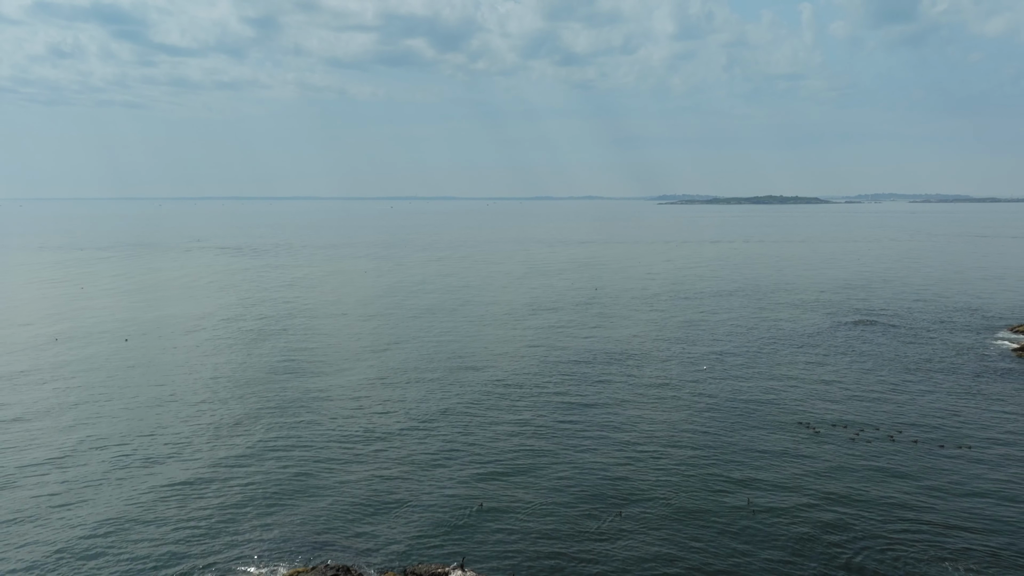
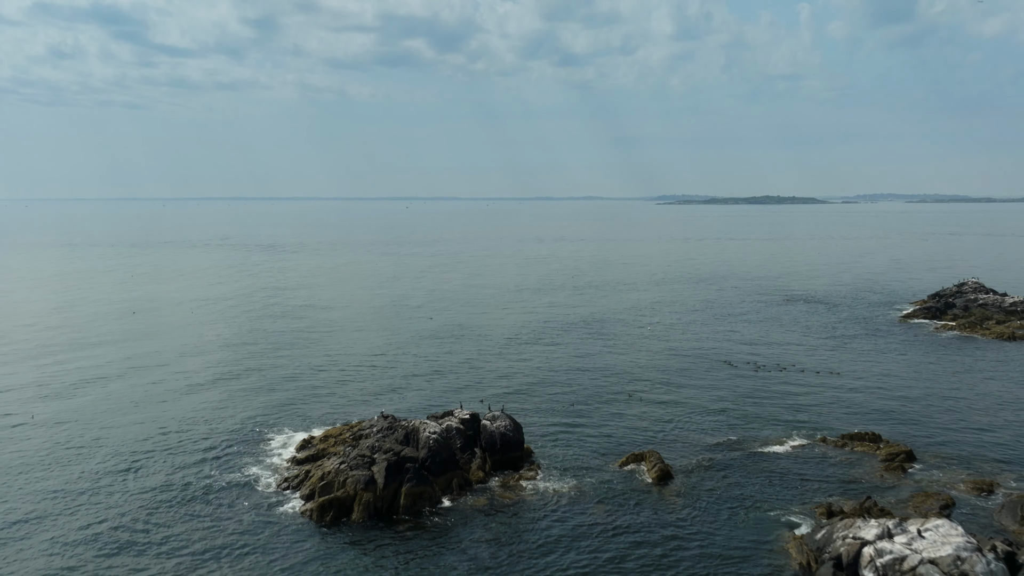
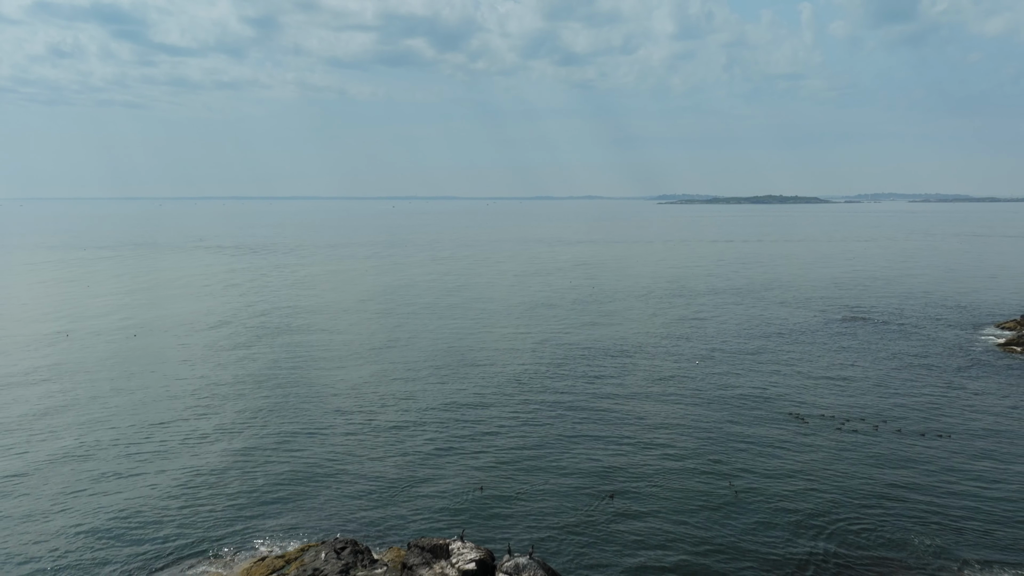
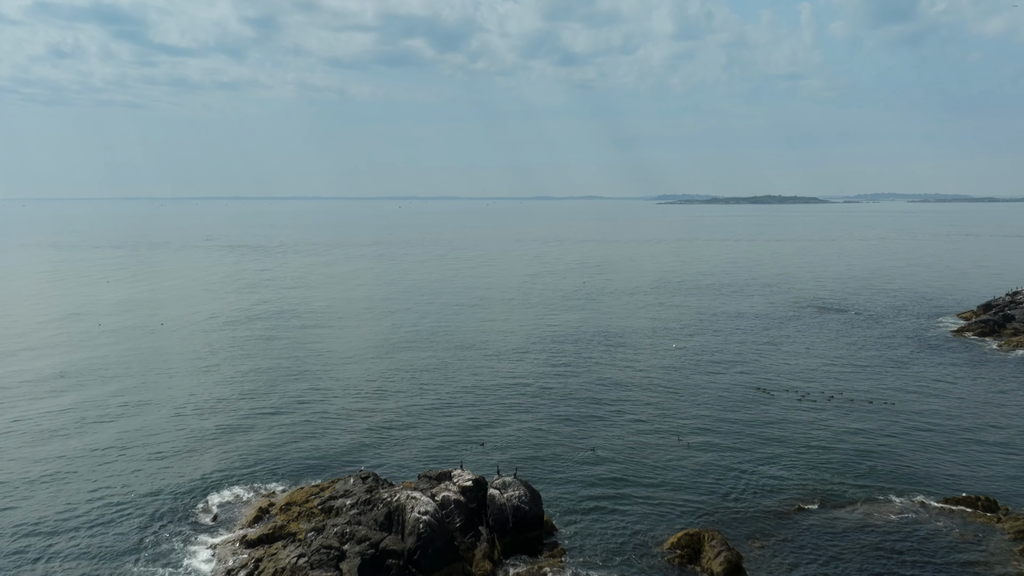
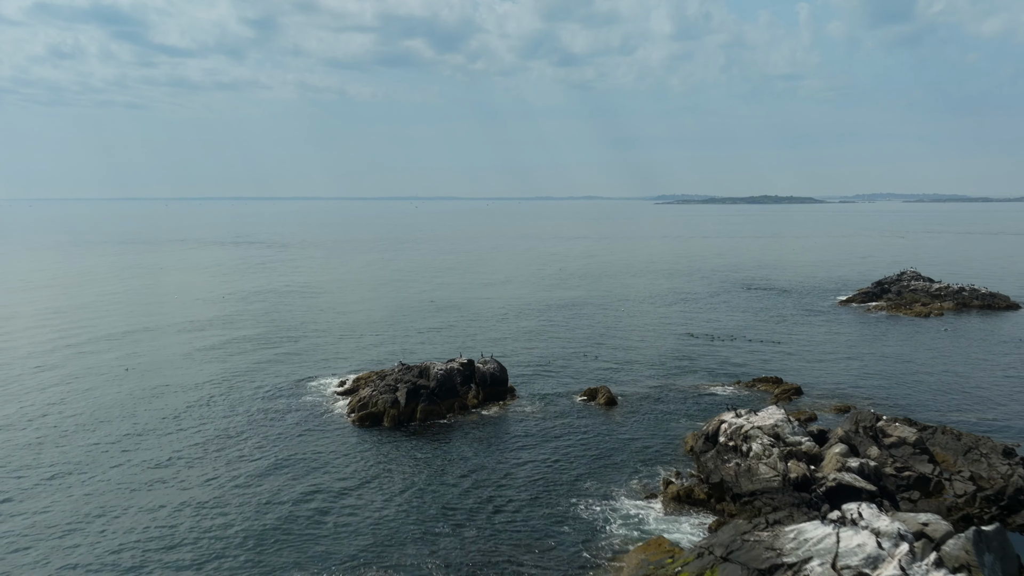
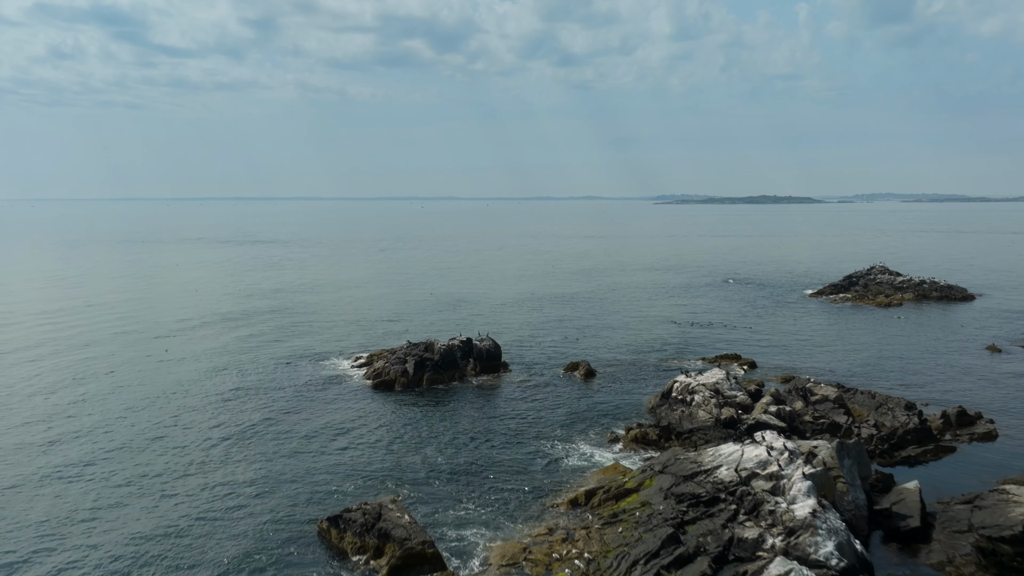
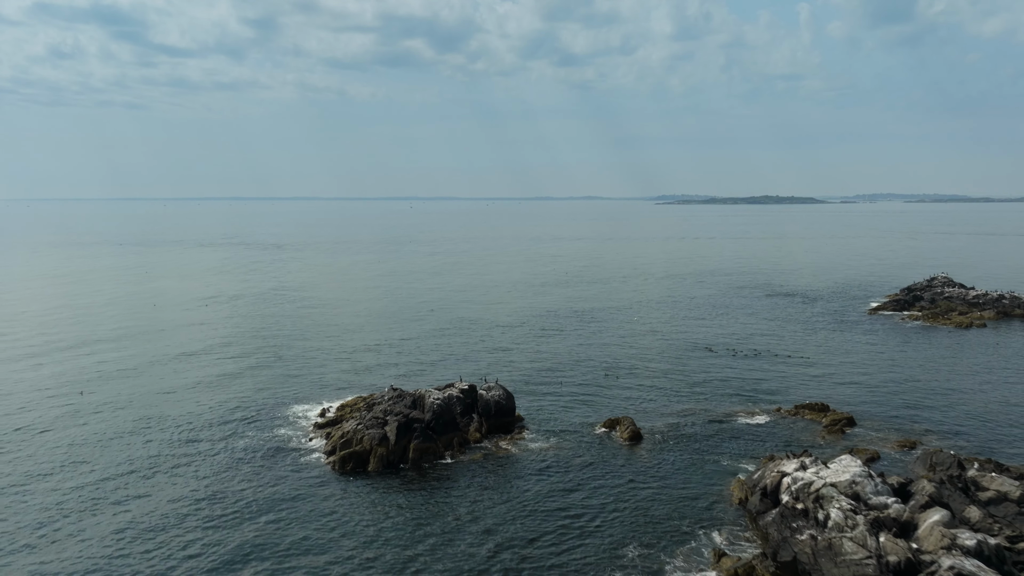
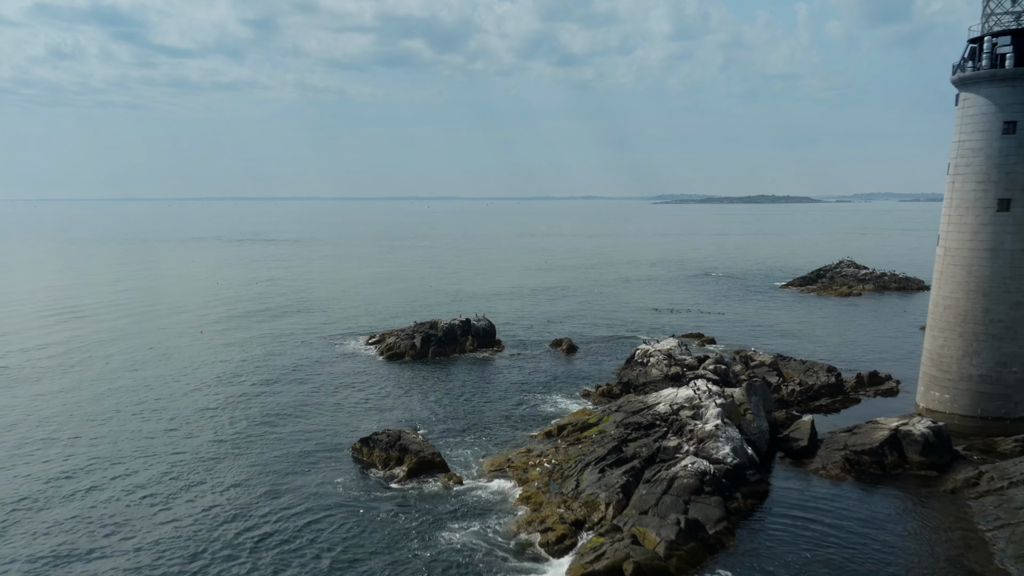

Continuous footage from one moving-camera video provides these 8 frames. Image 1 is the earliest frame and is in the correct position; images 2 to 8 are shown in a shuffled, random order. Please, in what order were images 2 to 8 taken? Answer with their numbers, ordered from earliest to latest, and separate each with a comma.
3, 4, 2, 7, 5, 6, 8
